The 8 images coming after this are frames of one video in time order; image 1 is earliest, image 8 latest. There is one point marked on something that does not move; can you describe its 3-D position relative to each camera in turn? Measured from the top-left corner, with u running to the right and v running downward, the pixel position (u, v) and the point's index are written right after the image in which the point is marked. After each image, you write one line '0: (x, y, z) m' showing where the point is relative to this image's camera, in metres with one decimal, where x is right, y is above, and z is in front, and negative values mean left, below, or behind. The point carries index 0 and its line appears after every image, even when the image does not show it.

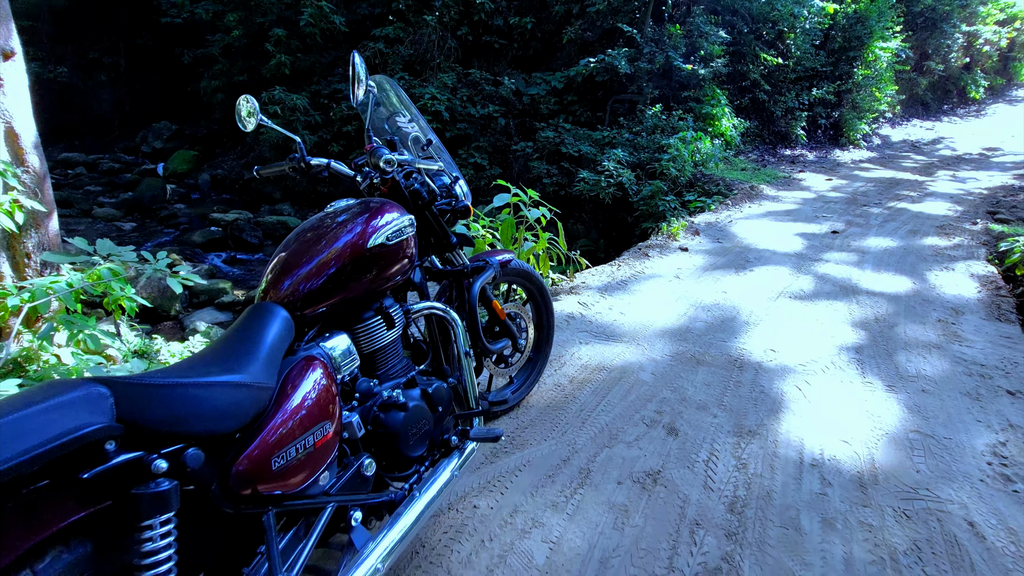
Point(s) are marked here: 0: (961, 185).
0: (+8.9, +2.0, +9.9) m
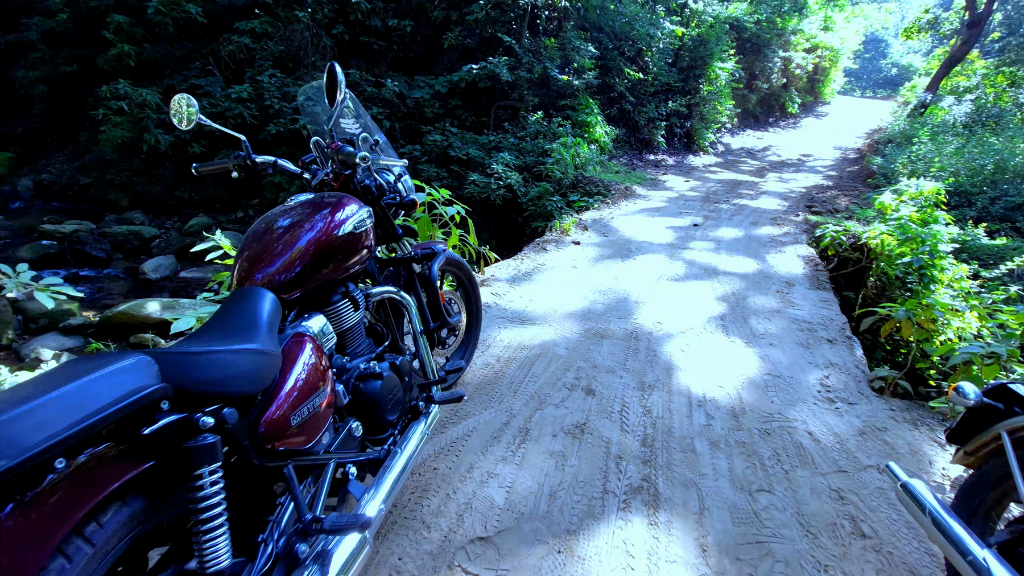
0: (+6.6, +2.5, +12.0) m
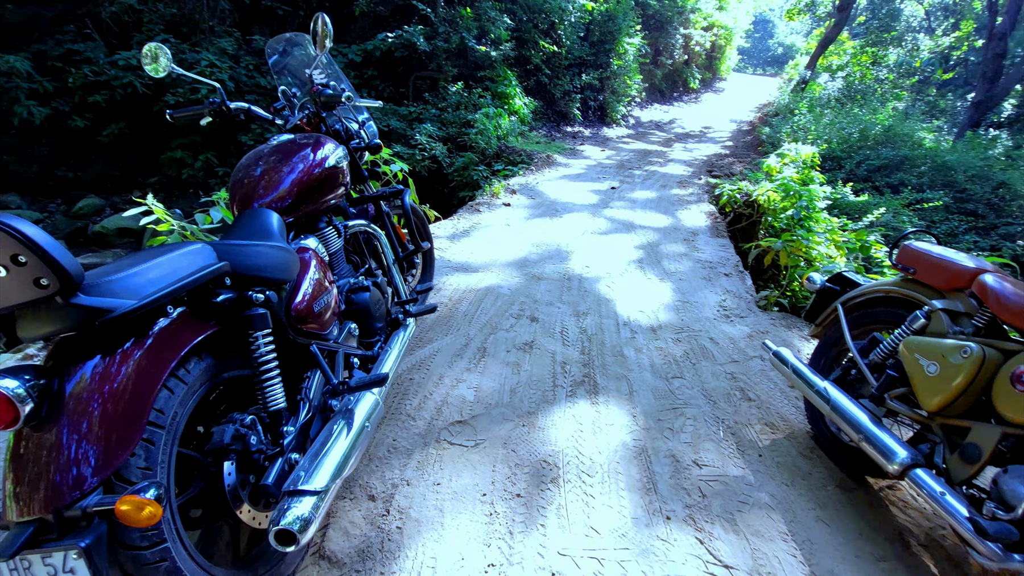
0: (+4.7, +3.6, +13.2) m
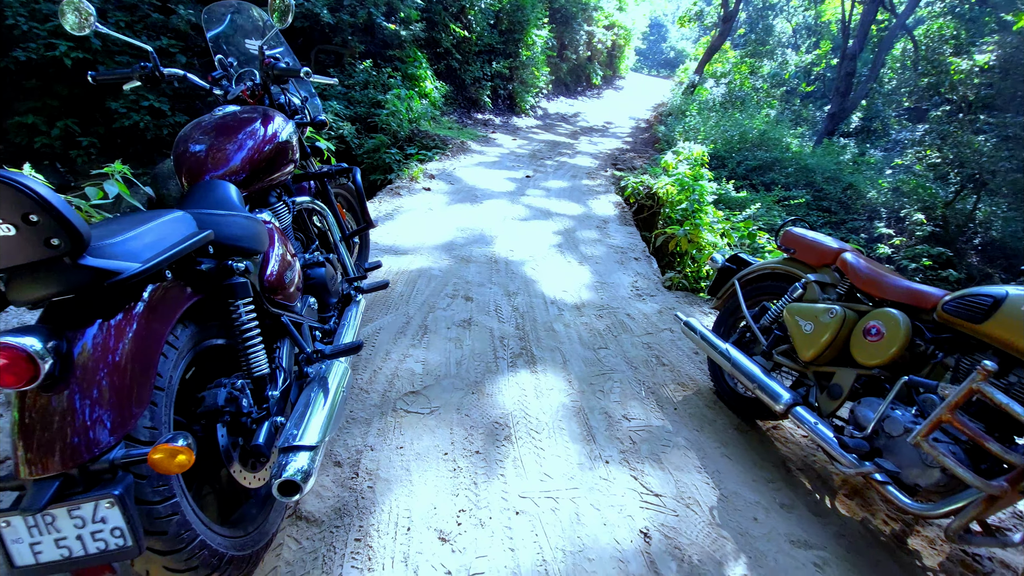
0: (+2.3, +4.0, +13.9) m
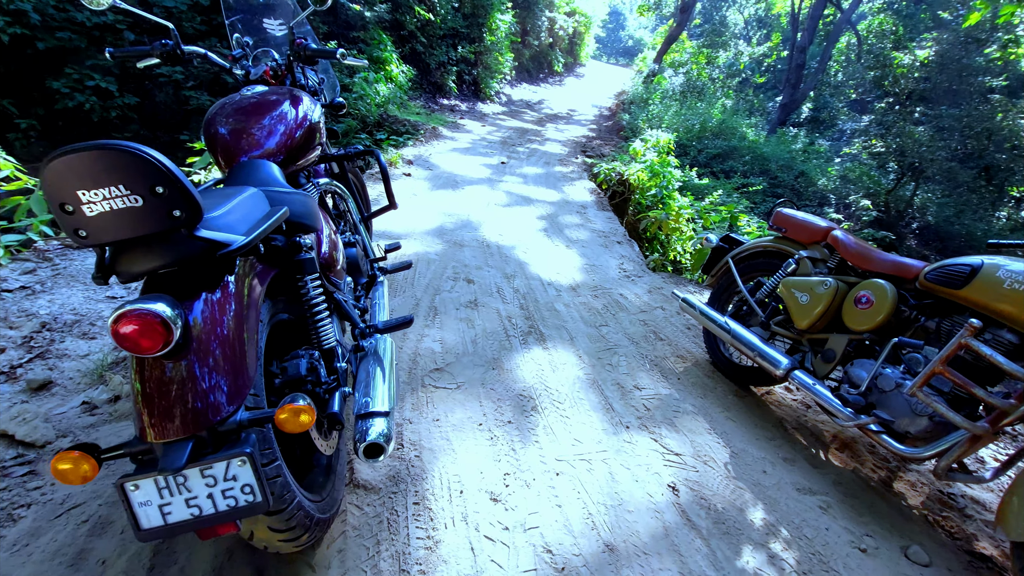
0: (+1.5, +4.4, +14.1) m
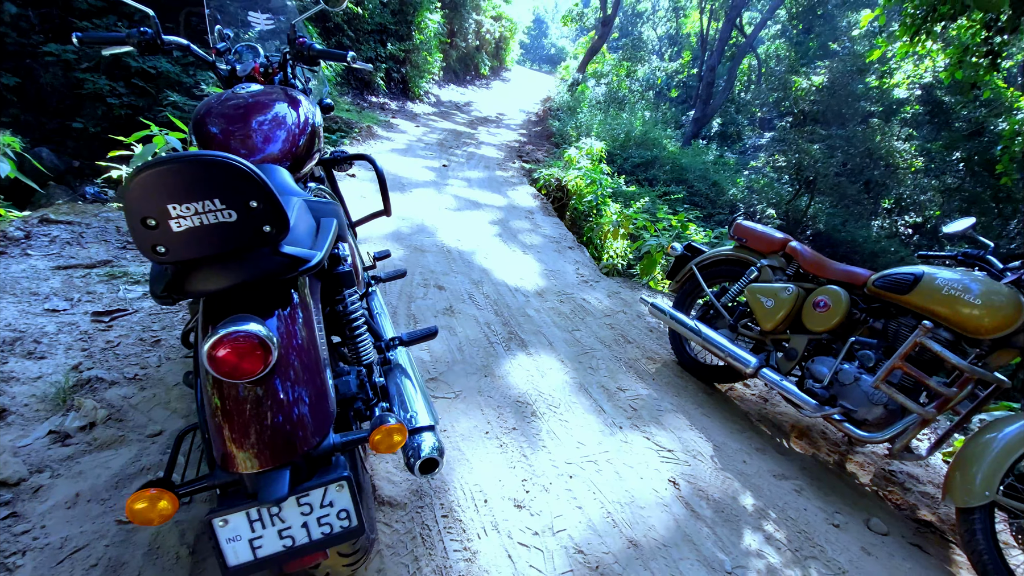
0: (-0.4, +4.3, +14.2) m
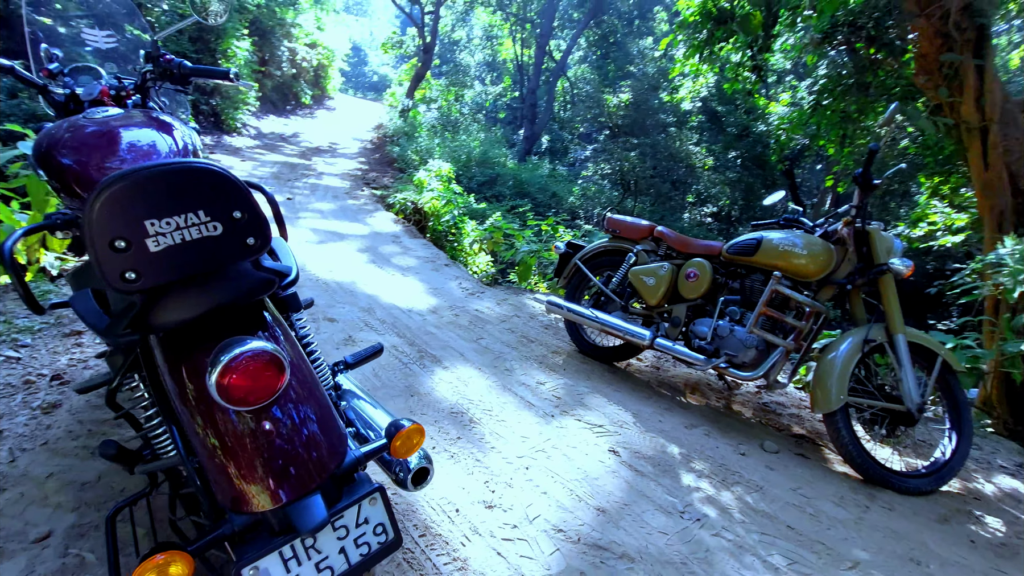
0: (-4.7, +3.4, +13.7) m
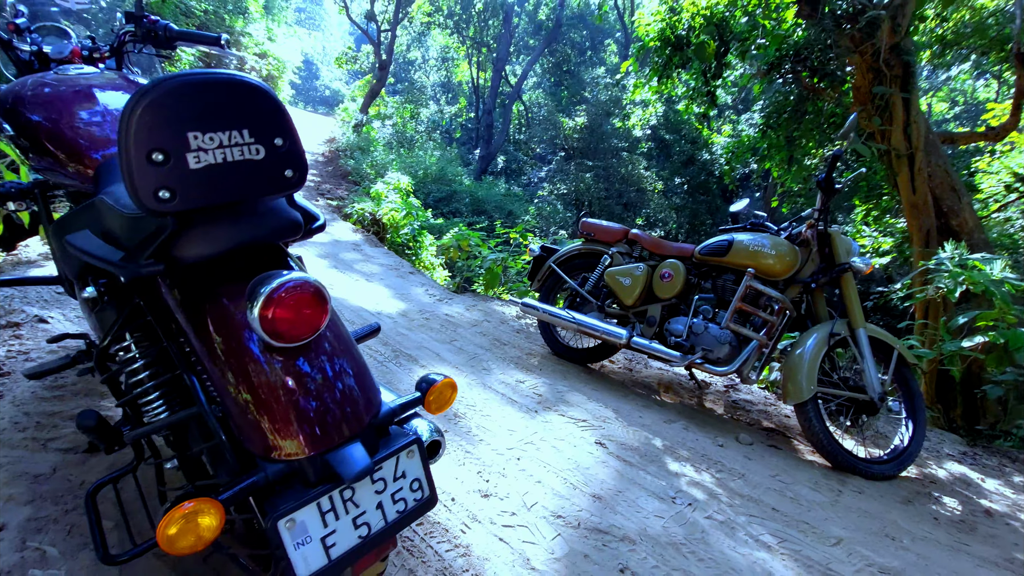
0: (-5.8, +3.0, +13.3) m
